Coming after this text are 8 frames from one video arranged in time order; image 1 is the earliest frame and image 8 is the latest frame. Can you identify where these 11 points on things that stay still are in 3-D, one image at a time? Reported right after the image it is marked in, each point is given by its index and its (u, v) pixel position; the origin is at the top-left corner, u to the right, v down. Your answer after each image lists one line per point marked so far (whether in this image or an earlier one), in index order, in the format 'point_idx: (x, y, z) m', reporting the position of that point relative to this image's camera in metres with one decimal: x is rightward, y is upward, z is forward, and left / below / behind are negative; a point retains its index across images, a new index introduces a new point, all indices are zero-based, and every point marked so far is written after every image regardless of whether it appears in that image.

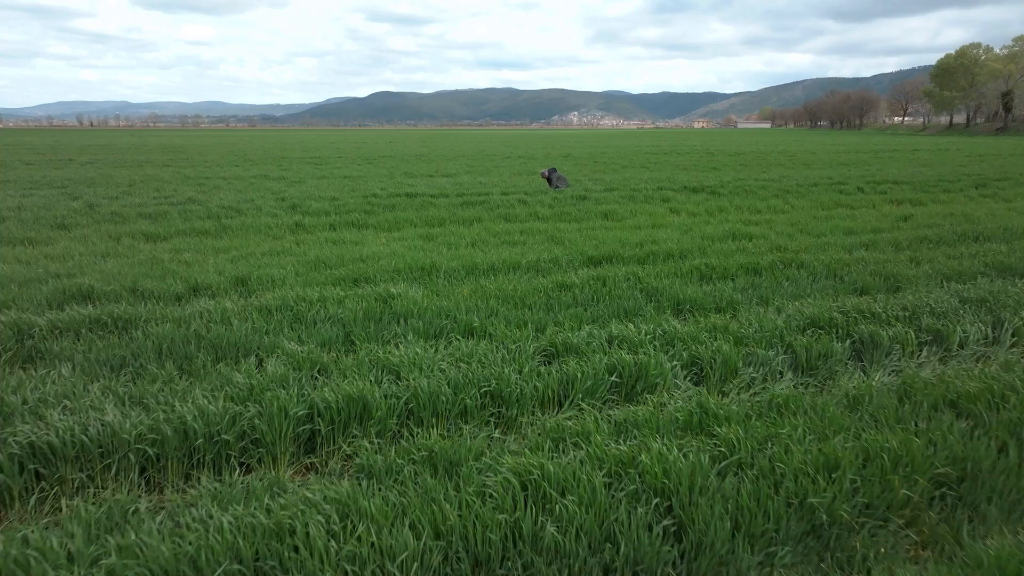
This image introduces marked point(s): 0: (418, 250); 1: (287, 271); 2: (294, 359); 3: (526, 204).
0: (-1.1, +0.4, +7.3) m
1: (-2.3, +0.2, +6.1) m
2: (-1.3, -0.4, +3.7) m
3: (+0.3, +1.6, +11.8) m
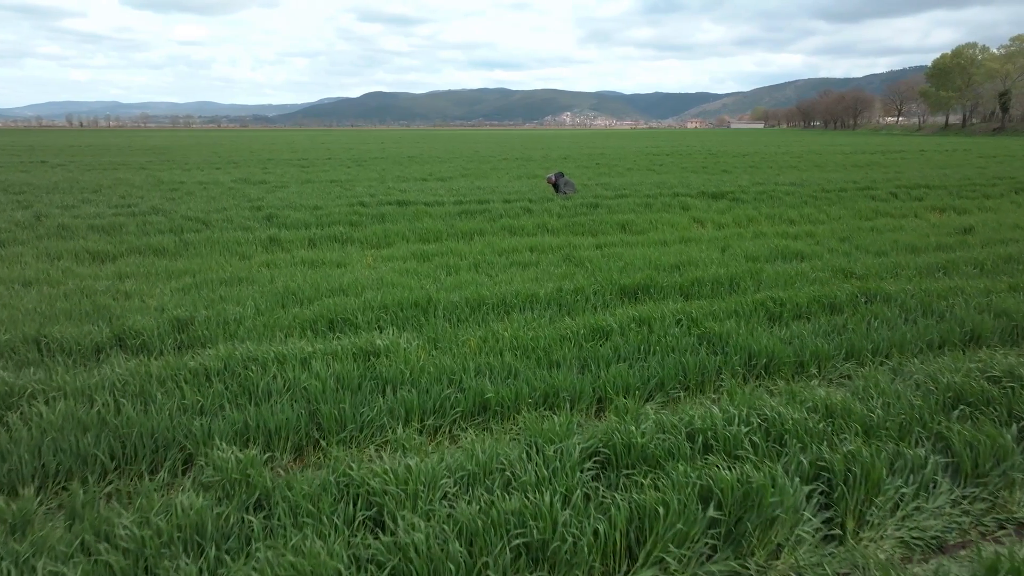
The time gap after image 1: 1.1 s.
0: (-1.0, +0.1, +6.0) m
1: (-2.1, -0.2, +4.8) m
2: (-1.2, -0.8, +2.5) m
3: (+0.4, +1.3, +10.5) m
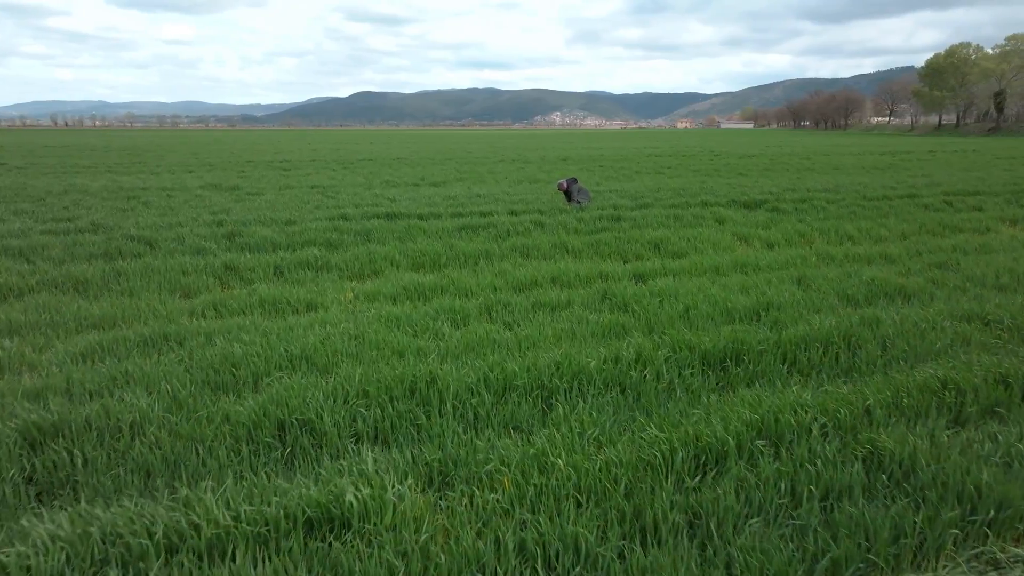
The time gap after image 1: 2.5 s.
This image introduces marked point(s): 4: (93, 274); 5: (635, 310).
0: (-0.8, -0.3, +4.4) m
1: (-1.9, -0.6, +3.2) m
2: (-0.9, -1.2, +0.9) m
3: (+0.5, +0.9, +8.9) m
4: (-4.3, +0.1, +6.3) m
5: (+1.0, -0.2, +4.9) m
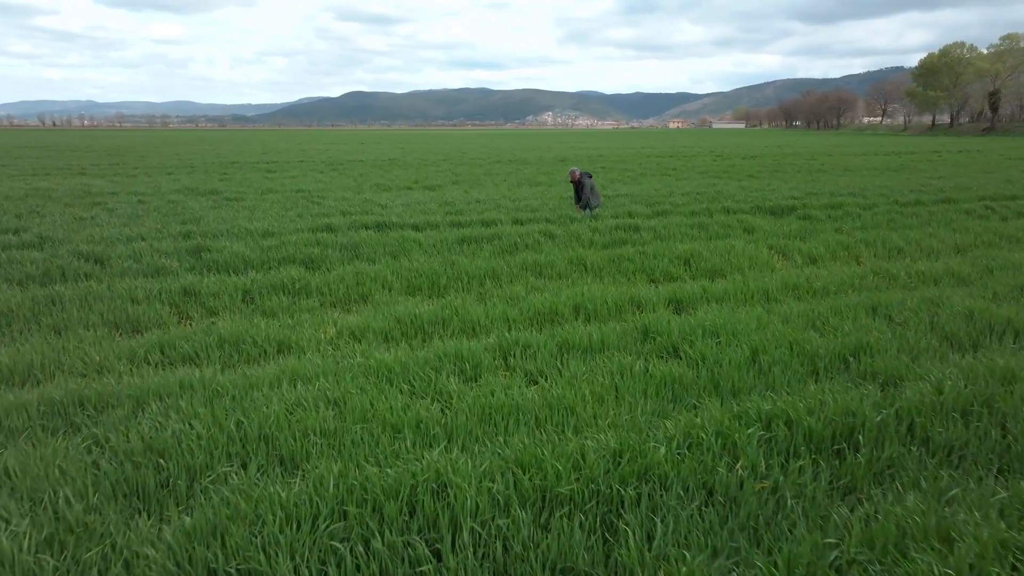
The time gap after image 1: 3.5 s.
0: (-0.6, -0.6, +3.4) m
1: (-1.7, -0.9, +2.1) m
2: (-0.7, -1.5, -0.2) m
3: (+0.6, +0.6, +7.9) m
4: (-4.2, -0.1, +5.2) m
5: (+1.1, -0.4, +3.9) m
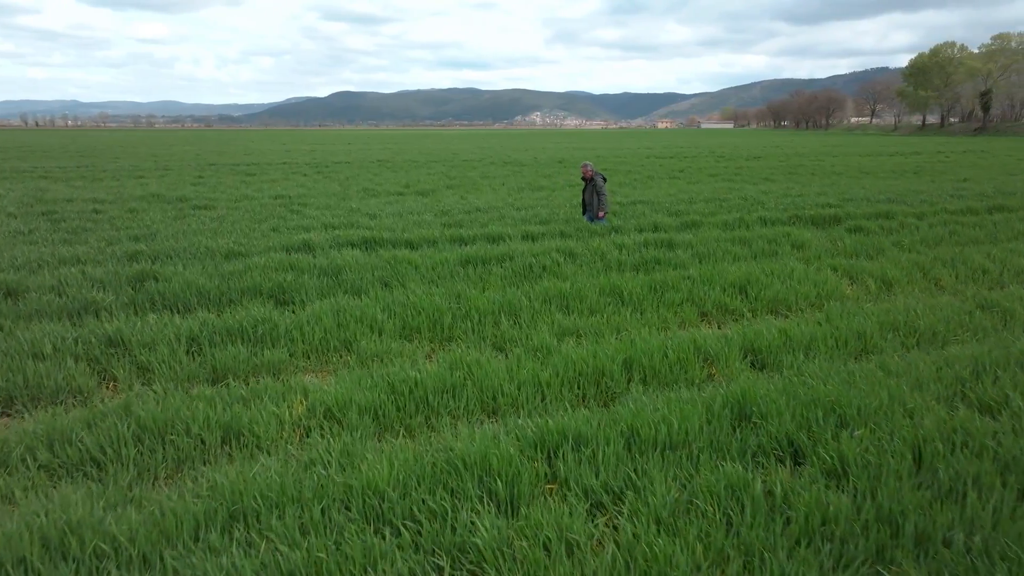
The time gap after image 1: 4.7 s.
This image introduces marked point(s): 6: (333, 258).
0: (-0.4, -0.9, +2.1) m
1: (-1.5, -1.2, +0.8) m
2: (-0.4, -1.8, -1.5) m
3: (+0.7, +0.3, +6.7) m
4: (-4.0, -0.5, +3.8) m
5: (+1.4, -0.8, +2.7) m
6: (-2.0, +0.3, +6.6) m
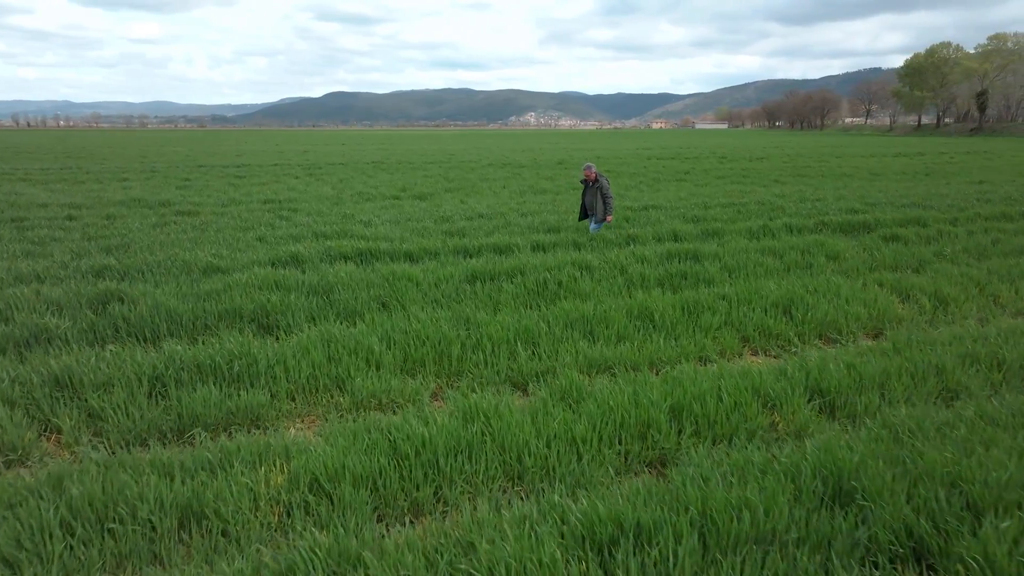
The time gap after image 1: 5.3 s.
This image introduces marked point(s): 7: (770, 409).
0: (-0.2, -1.1, +1.4) m
1: (-1.3, -1.4, +0.2) m
2: (-0.2, -2.0, -2.1) m
3: (+0.8, +0.1, +6.0) m
4: (-3.9, -0.7, +3.1) m
5: (+1.5, -0.9, +2.0) m
6: (-1.8, +0.1, +5.9) m
7: (+1.5, -0.7, +3.5) m
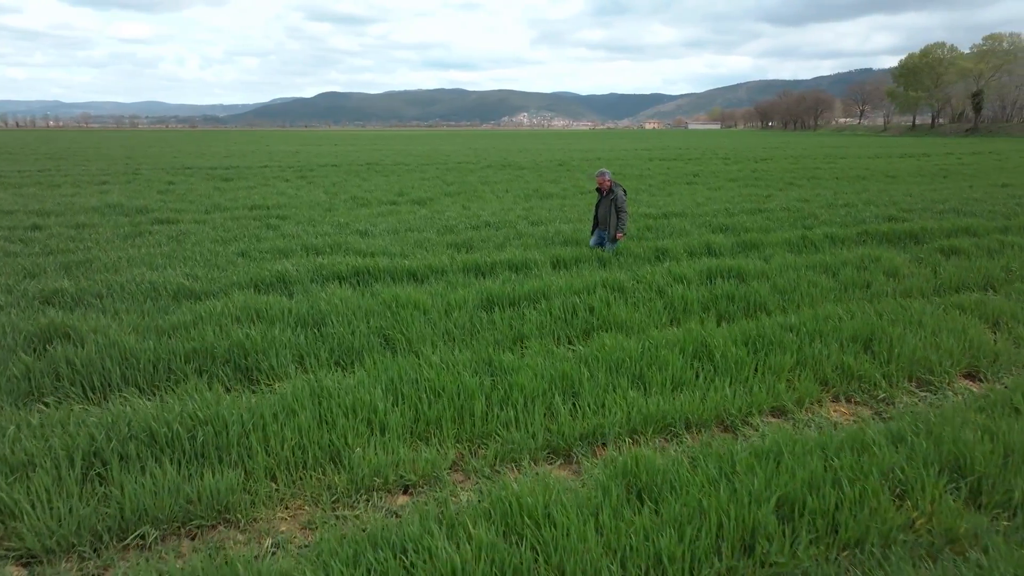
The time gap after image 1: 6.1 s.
0: (0.0, -1.3, +0.6) m
1: (-1.1, -1.6, -0.7) m
2: (+0.1, -2.2, -3.0) m
3: (+1.0, -0.1, +5.2) m
4: (-3.6, -0.9, +2.2) m
5: (+1.8, -1.2, +1.2) m
6: (-1.6, -0.1, +5.0) m
7: (+1.7, -0.9, +2.6) m
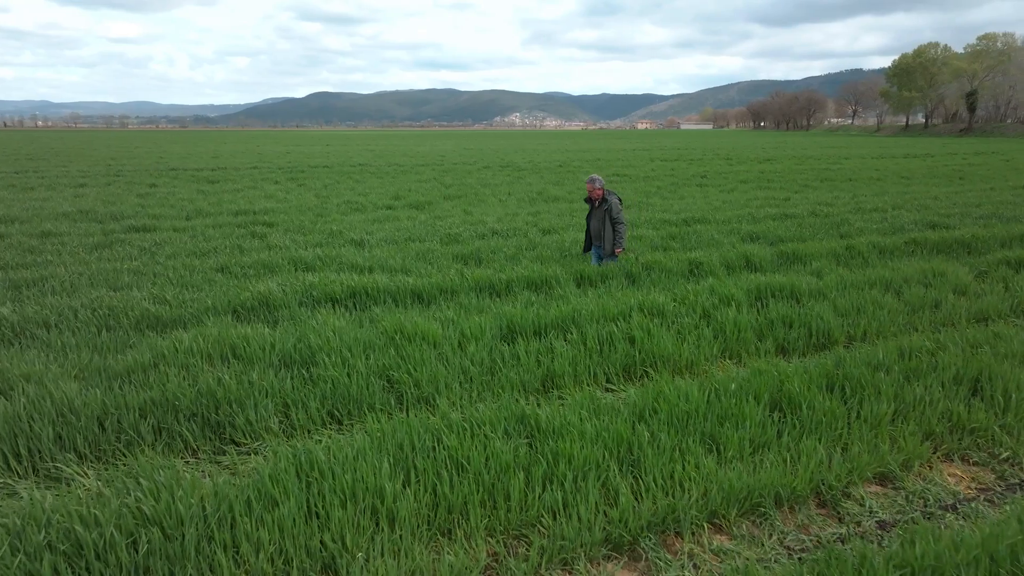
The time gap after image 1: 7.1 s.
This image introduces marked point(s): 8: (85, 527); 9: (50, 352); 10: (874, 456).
0: (+0.2, -1.5, -0.2) m
1: (-0.8, -1.8, -1.5) m
2: (+0.4, -2.4, -3.8) m
3: (+1.2, -0.3, +4.4) m
4: (-3.4, -1.1, +1.4) m
5: (+2.0, -1.3, +0.4) m
6: (-1.5, -0.3, +4.2) m
7: (+1.9, -1.1, +1.9) m
8: (-1.6, -0.9, +2.3) m
9: (-2.9, -0.4, +3.8) m
10: (+1.8, -0.8, +2.9) m
